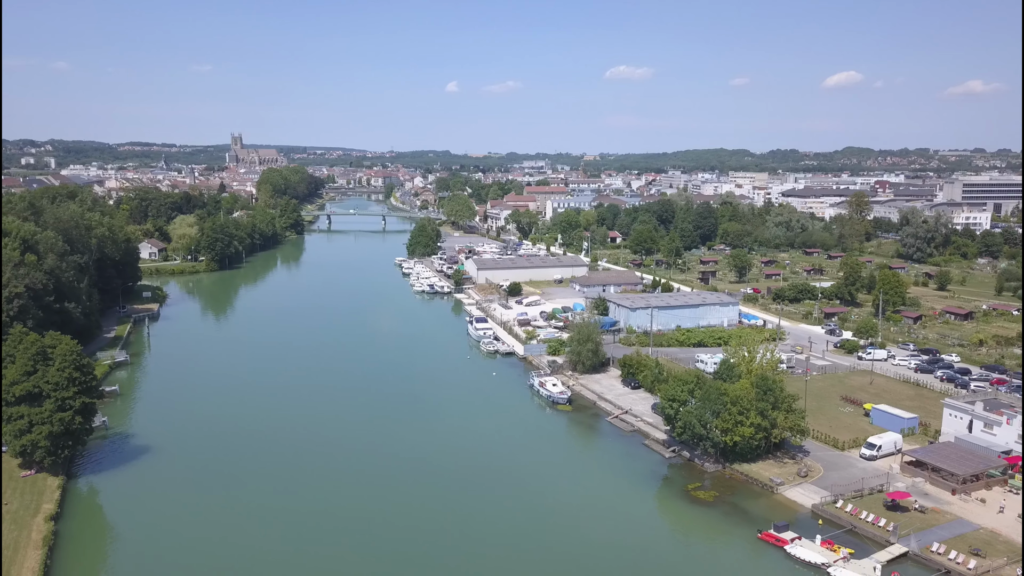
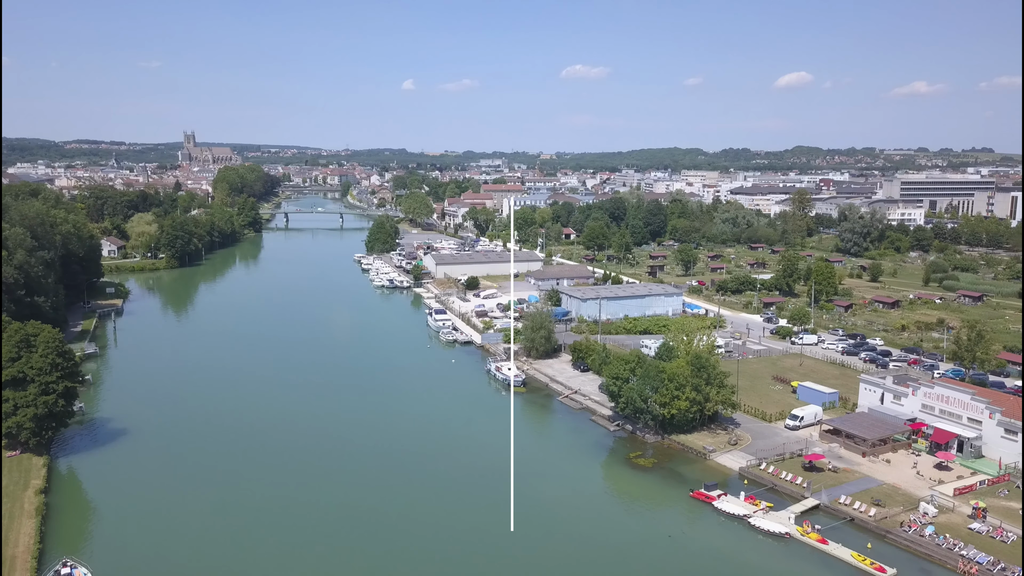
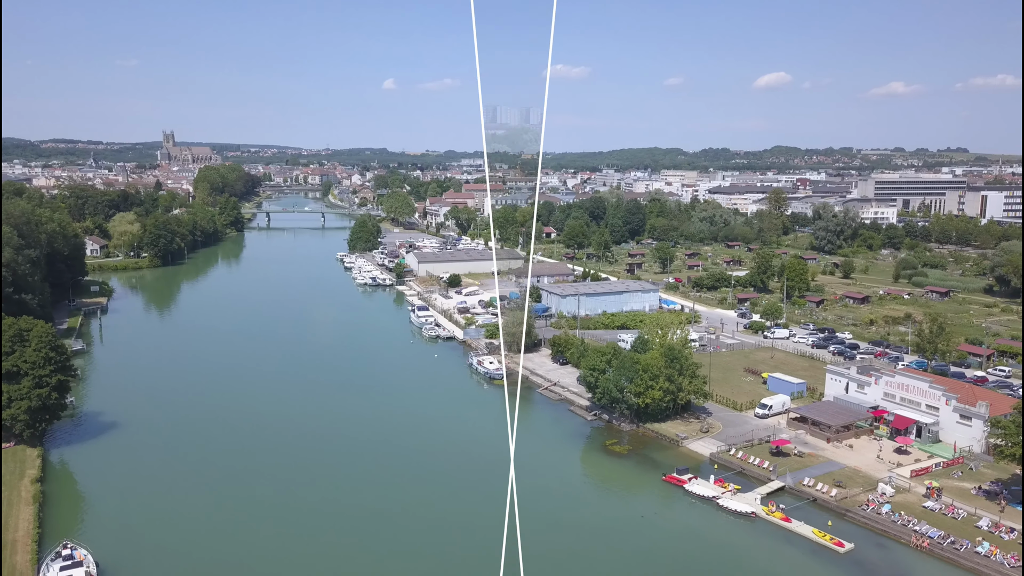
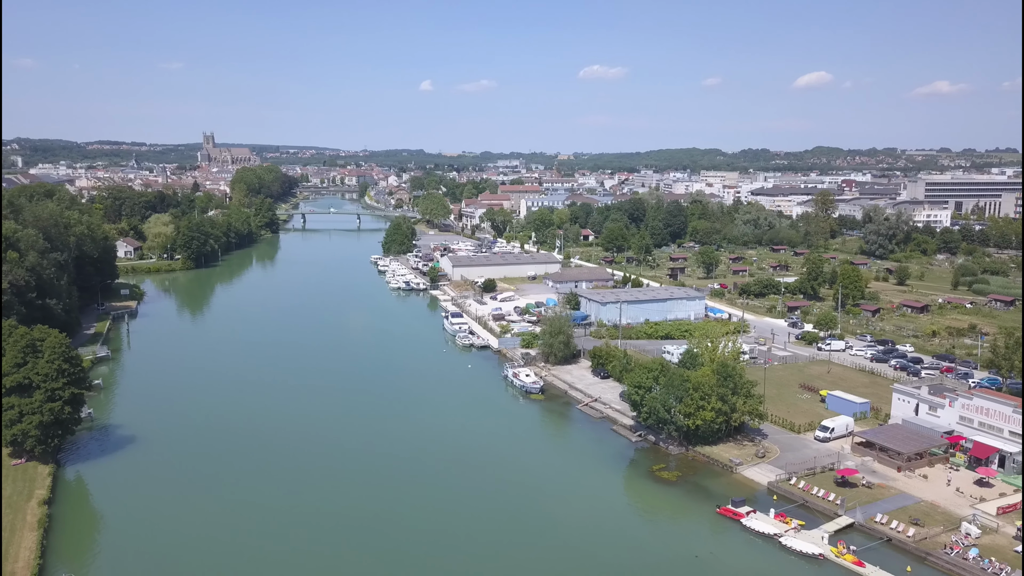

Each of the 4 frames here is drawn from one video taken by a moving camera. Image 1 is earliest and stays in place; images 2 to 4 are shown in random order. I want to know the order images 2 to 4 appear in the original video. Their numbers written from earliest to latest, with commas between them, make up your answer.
4, 2, 3
